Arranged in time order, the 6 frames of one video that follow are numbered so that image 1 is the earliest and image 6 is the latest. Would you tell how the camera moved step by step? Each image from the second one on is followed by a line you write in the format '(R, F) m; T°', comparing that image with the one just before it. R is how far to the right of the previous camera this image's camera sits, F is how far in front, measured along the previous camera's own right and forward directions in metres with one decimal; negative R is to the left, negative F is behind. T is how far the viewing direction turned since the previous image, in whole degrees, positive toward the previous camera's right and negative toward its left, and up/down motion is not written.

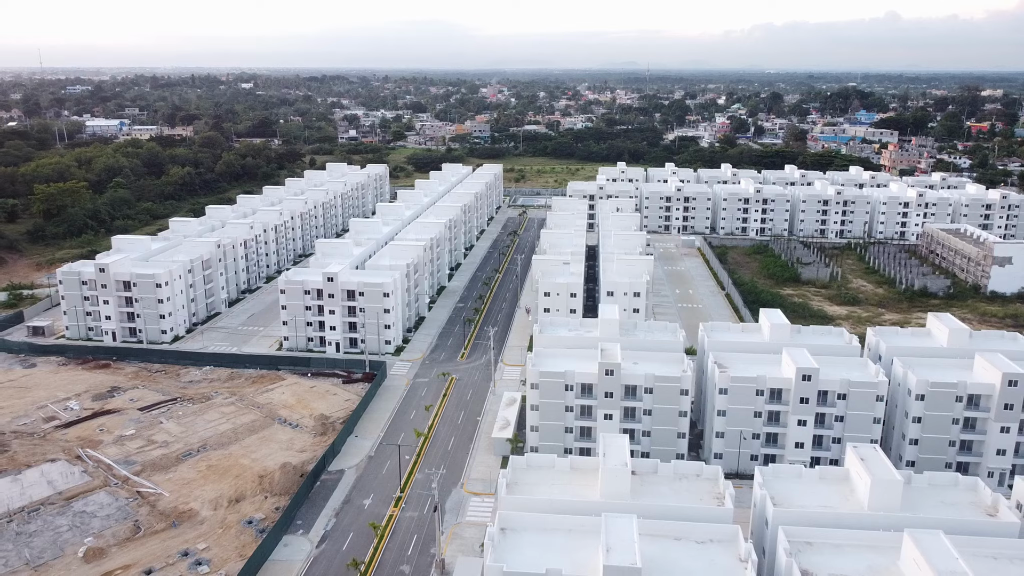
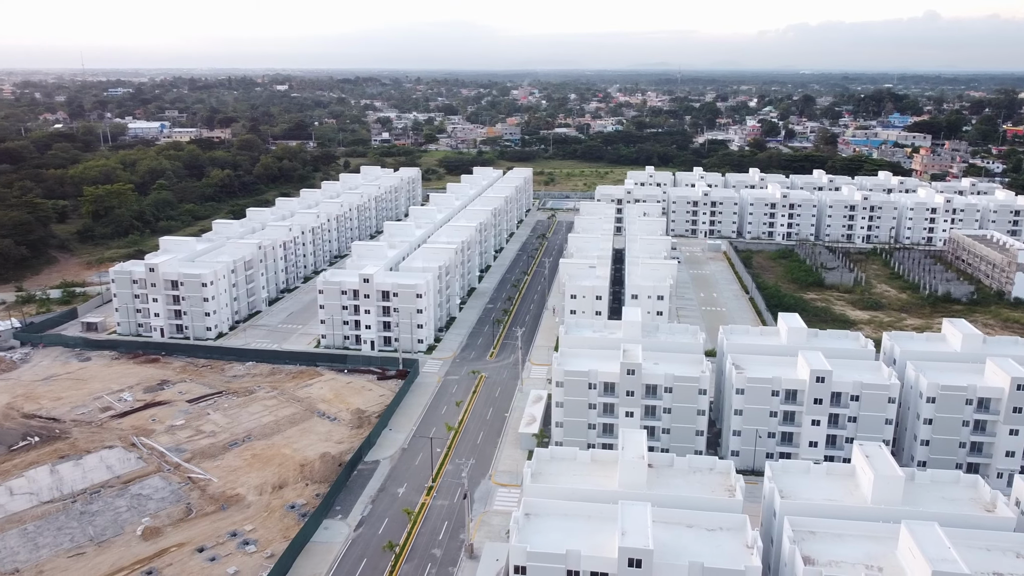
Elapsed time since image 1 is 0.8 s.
(+0.2, -3.1) m; -2°
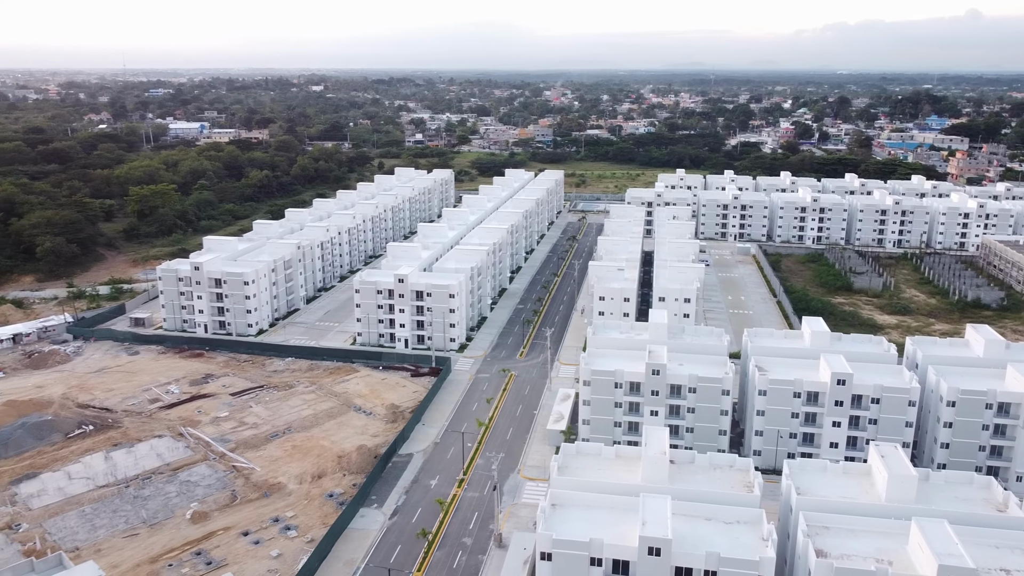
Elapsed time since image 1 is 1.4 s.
(+0.1, -2.3) m; -2°
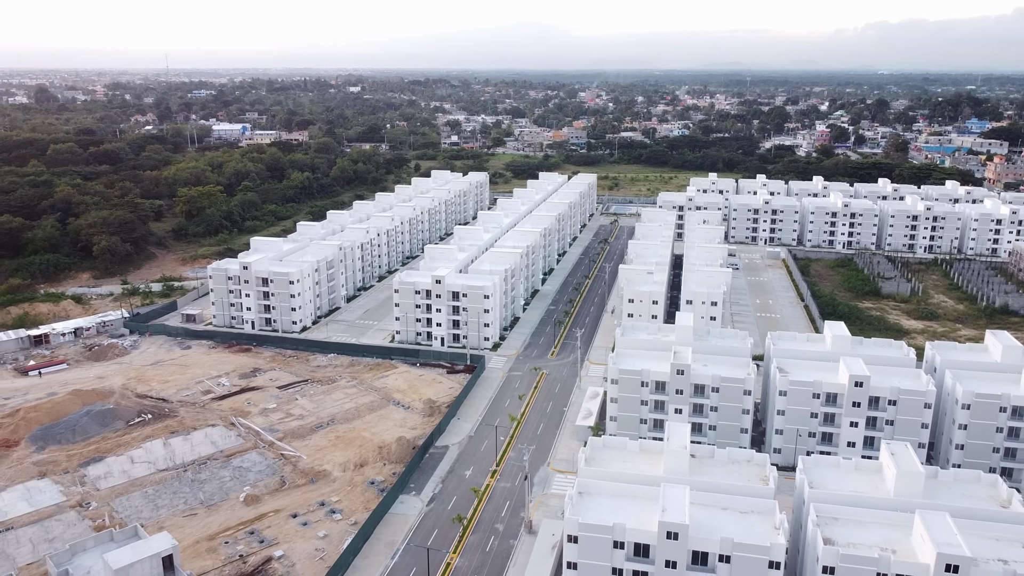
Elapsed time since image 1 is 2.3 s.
(+0.1, -3.4) m; -2°
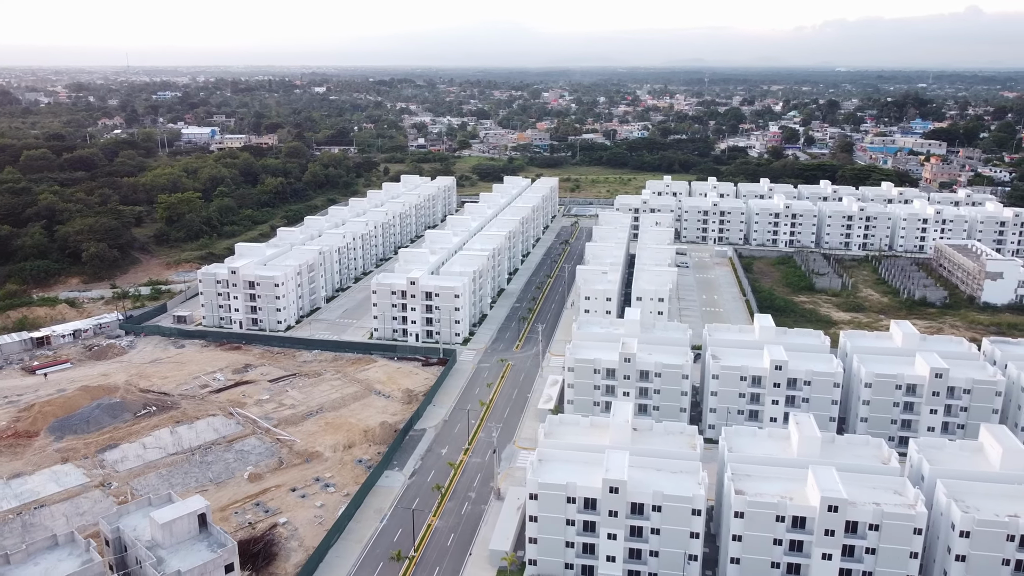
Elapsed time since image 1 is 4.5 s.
(-0.1, -9.0) m; +2°
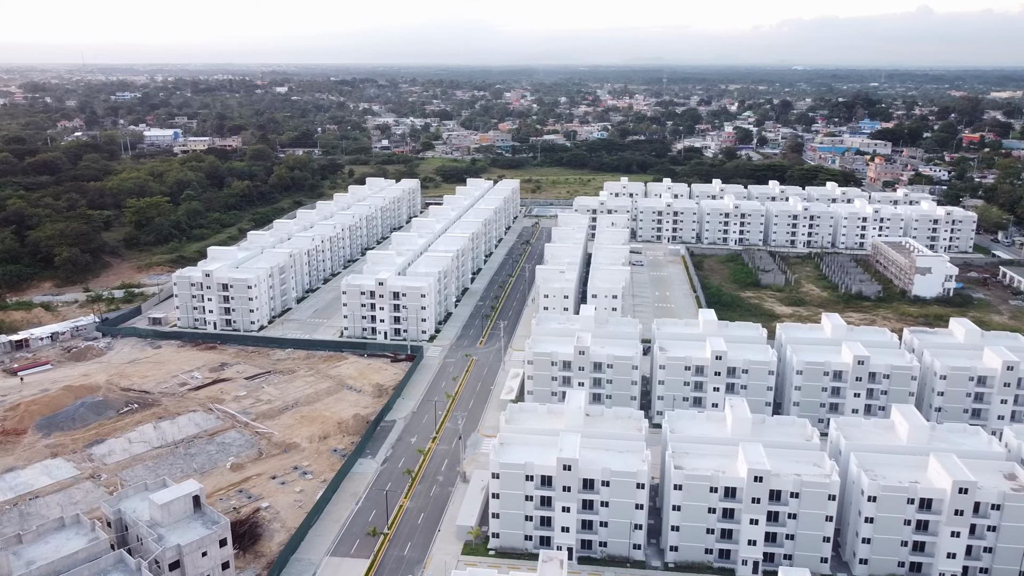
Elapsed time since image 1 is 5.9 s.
(+0.2, -5.8) m; +3°
